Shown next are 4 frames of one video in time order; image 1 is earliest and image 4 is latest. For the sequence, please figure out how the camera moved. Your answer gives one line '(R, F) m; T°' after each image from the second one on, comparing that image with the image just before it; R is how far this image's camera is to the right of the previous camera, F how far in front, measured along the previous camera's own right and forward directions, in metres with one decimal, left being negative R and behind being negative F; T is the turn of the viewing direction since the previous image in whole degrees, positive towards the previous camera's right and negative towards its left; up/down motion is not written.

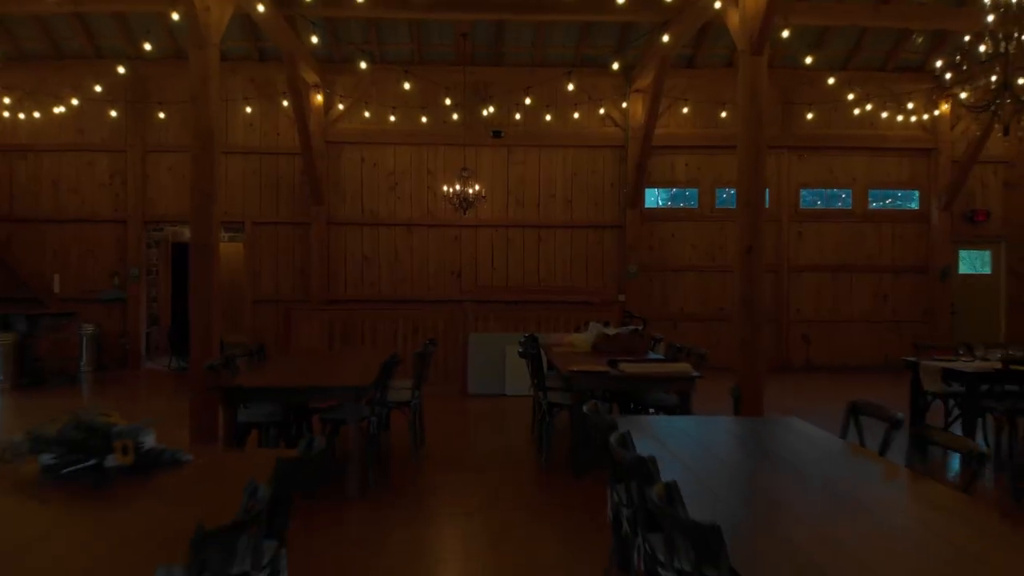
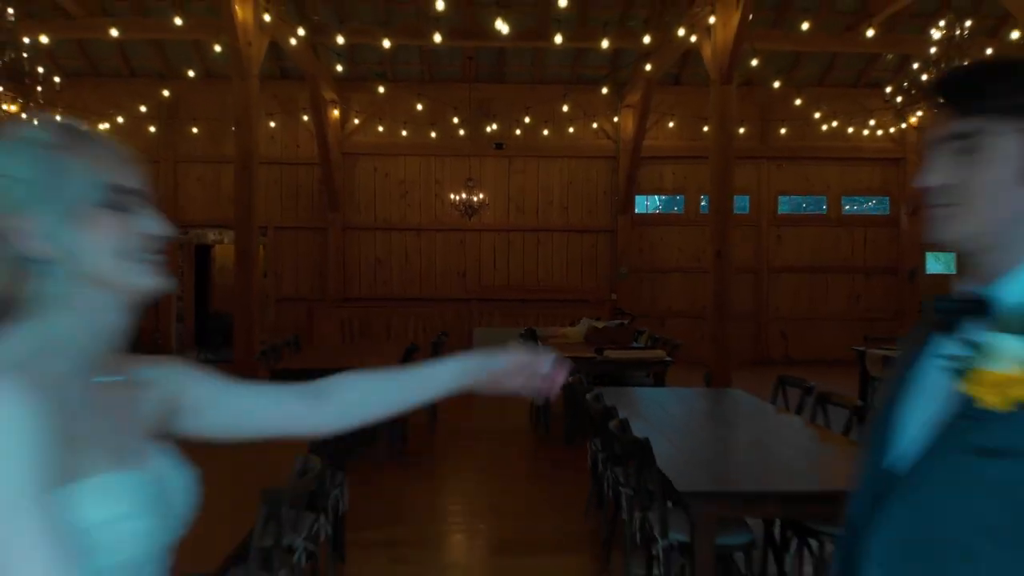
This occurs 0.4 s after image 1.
(0.0, -0.7) m; 0°
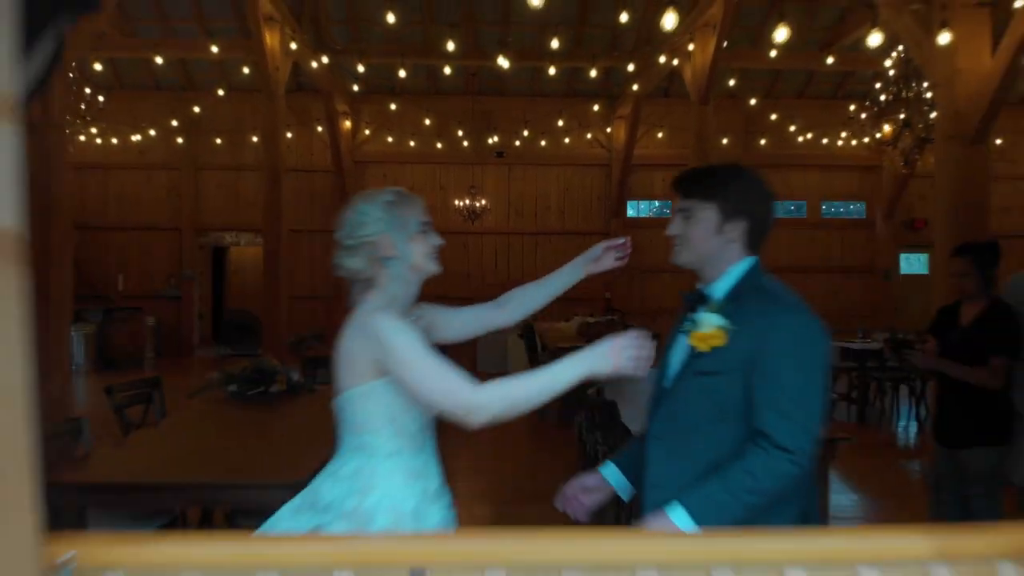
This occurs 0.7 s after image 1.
(0.0, -0.6) m; 0°
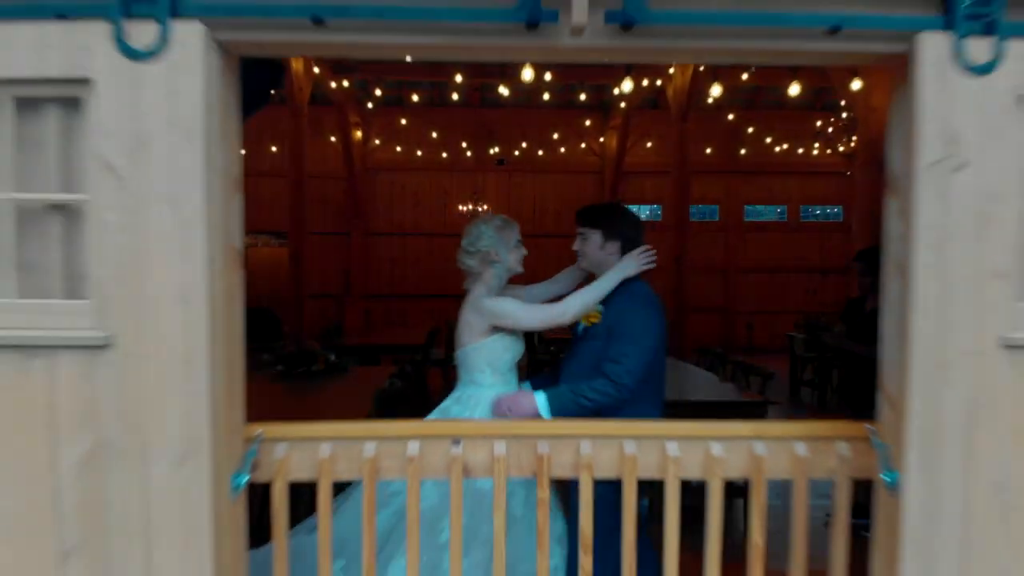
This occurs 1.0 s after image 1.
(0.0, -0.7) m; 0°
